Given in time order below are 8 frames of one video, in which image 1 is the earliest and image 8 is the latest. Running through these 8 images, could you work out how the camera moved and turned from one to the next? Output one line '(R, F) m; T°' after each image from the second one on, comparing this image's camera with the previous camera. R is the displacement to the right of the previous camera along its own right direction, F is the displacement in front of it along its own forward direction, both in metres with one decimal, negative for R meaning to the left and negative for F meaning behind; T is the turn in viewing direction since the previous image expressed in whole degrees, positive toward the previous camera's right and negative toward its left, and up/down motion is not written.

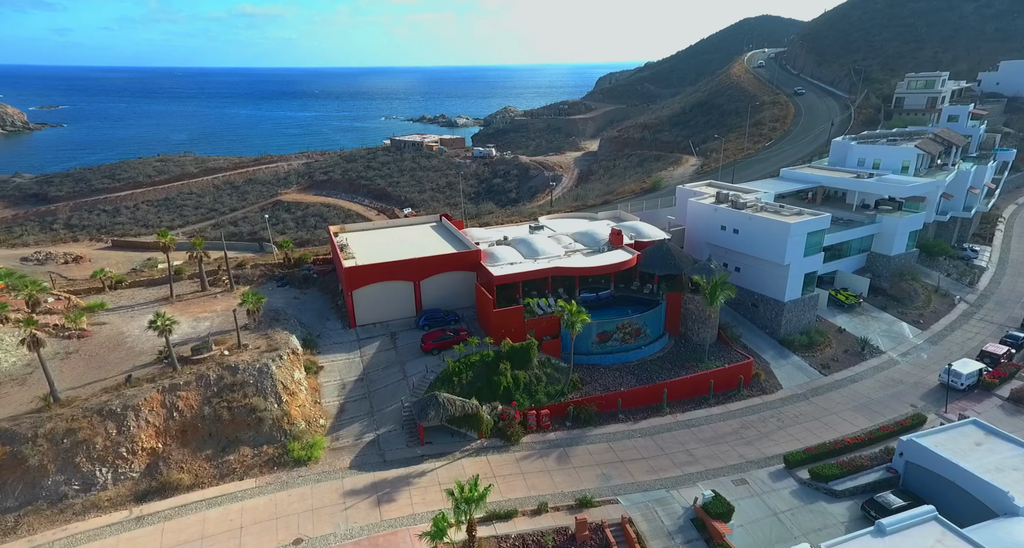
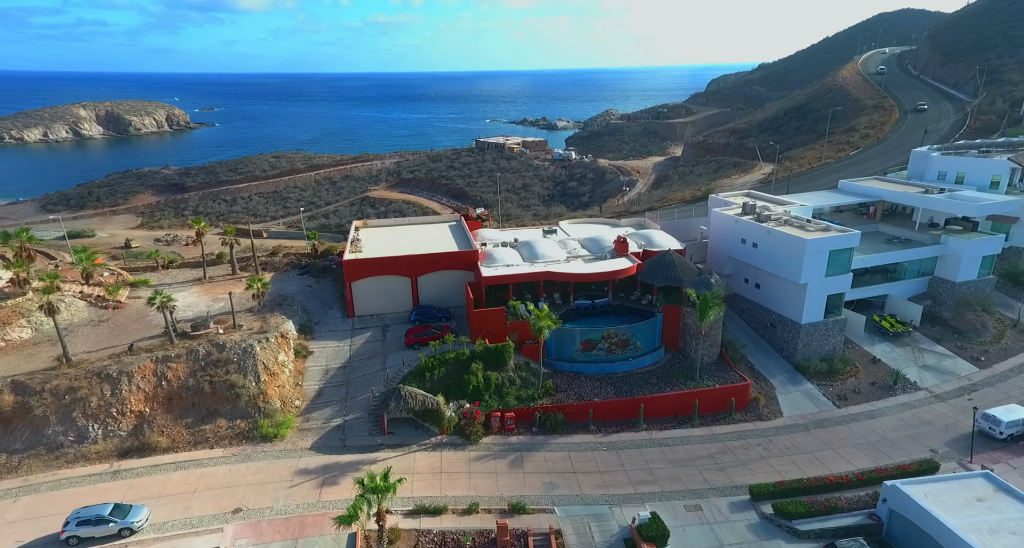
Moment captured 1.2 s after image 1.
(+6.0, +0.6) m; -9°
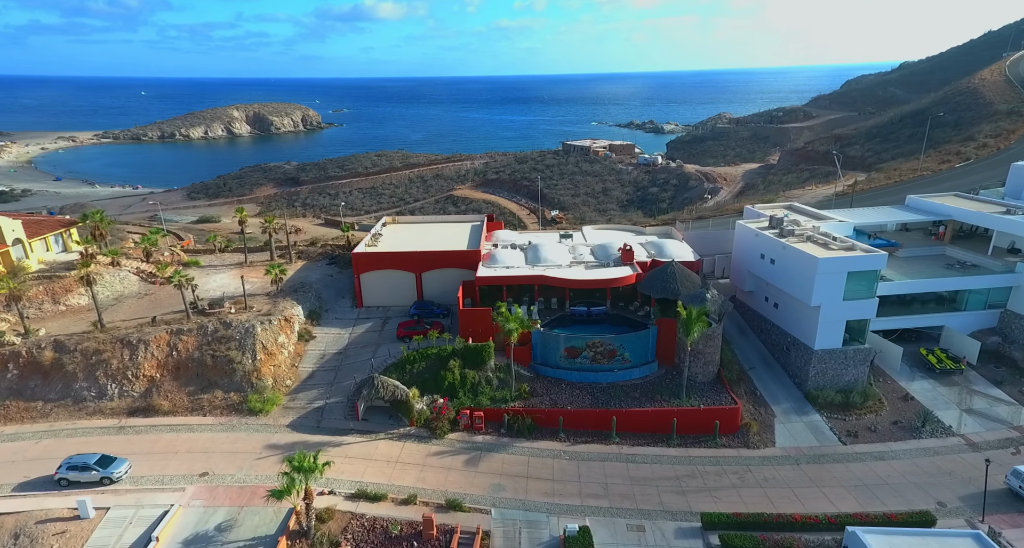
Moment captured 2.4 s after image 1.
(+6.0, +0.4) m; -9°
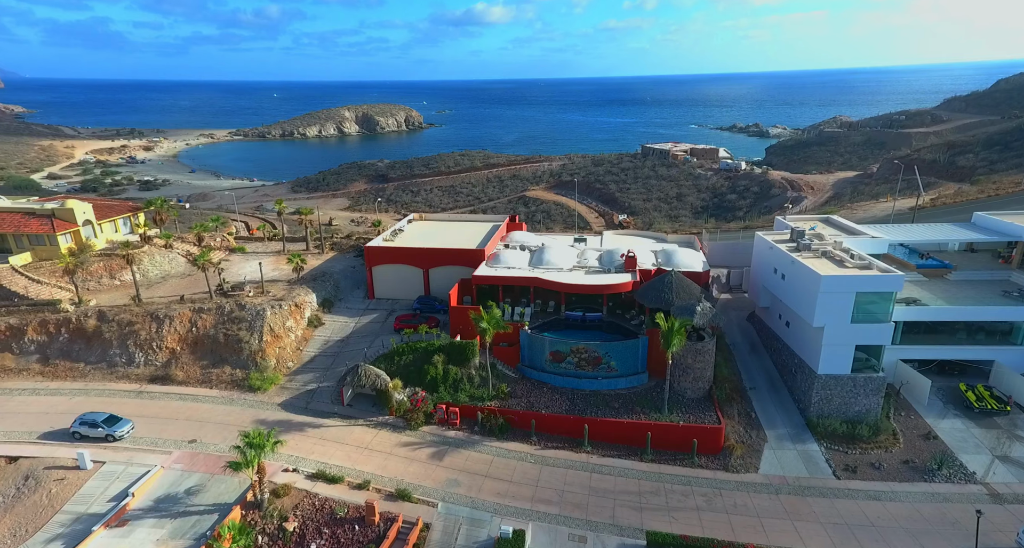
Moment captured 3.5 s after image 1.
(+5.3, +0.2) m; -8°
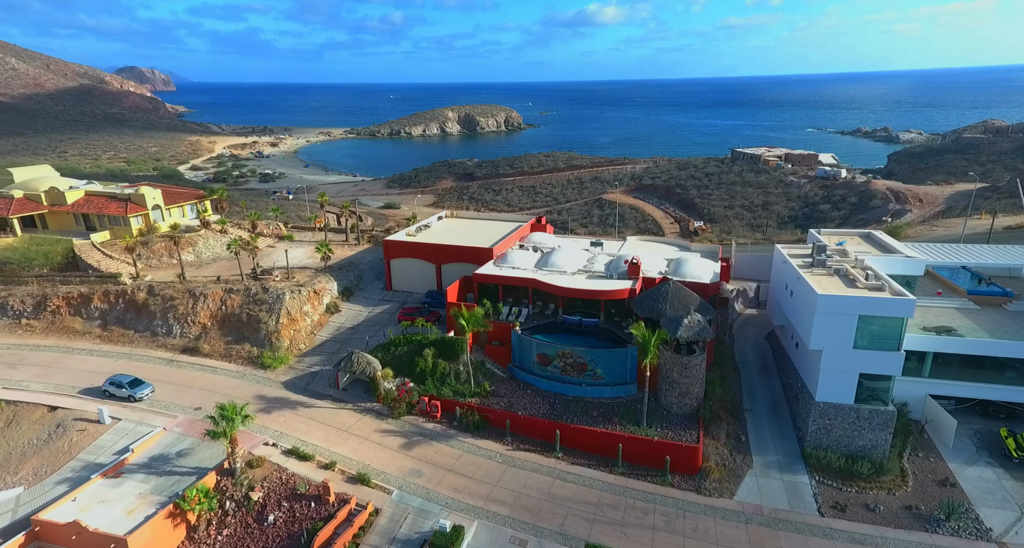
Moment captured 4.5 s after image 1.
(+5.3, +0.2) m; -9°
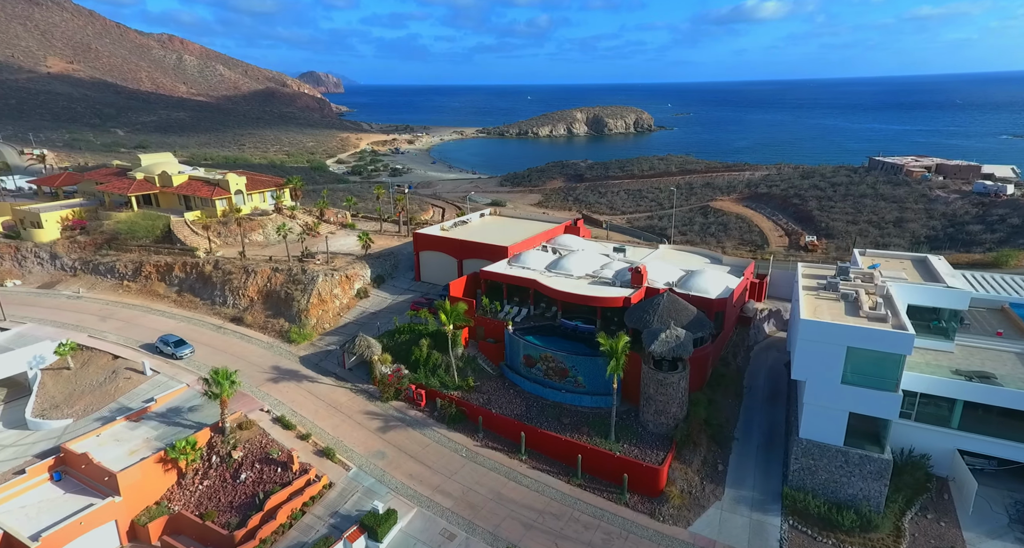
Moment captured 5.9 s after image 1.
(+6.8, +0.4) m; -12°
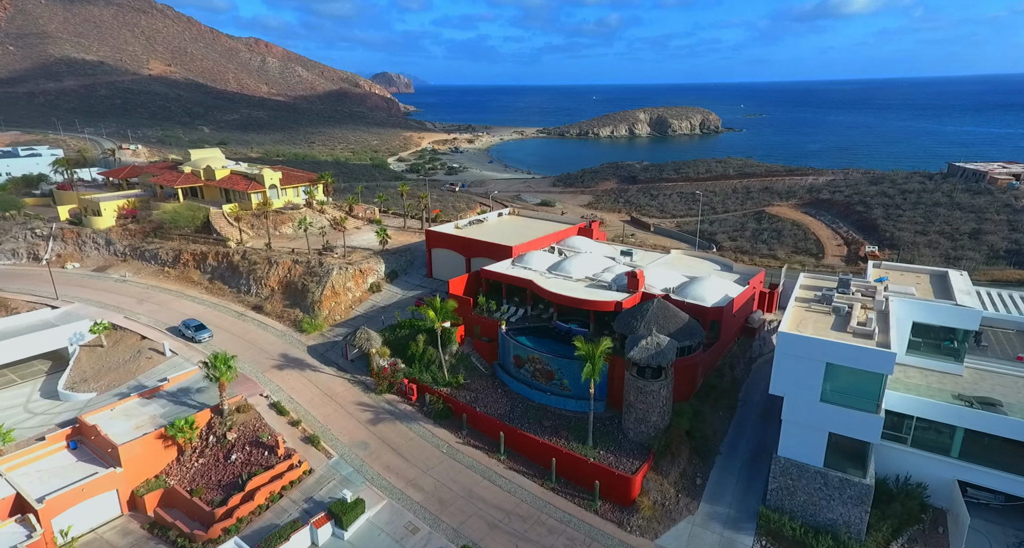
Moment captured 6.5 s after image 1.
(+3.5, 0.0) m; -6°
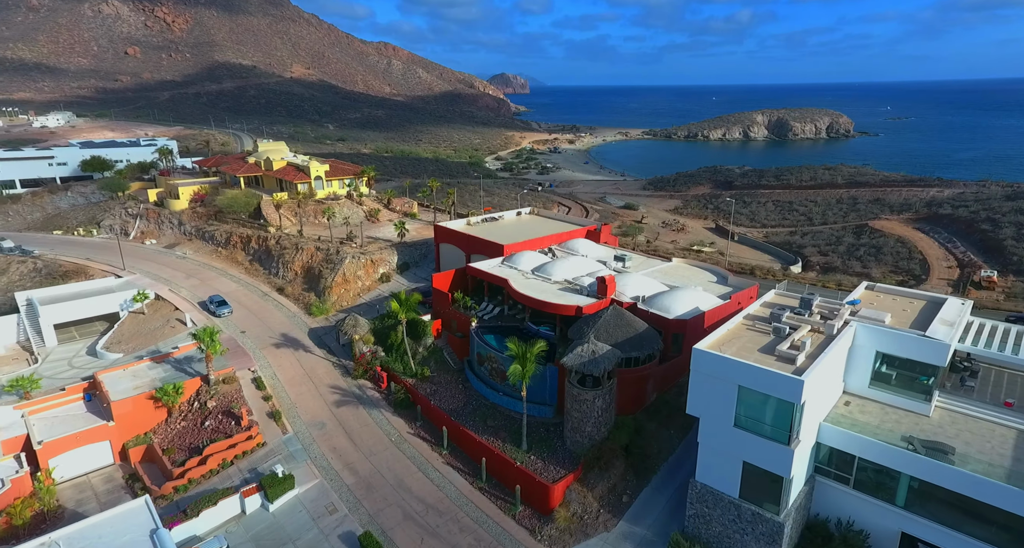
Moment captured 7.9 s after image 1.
(+7.1, +0.4) m; -9°
